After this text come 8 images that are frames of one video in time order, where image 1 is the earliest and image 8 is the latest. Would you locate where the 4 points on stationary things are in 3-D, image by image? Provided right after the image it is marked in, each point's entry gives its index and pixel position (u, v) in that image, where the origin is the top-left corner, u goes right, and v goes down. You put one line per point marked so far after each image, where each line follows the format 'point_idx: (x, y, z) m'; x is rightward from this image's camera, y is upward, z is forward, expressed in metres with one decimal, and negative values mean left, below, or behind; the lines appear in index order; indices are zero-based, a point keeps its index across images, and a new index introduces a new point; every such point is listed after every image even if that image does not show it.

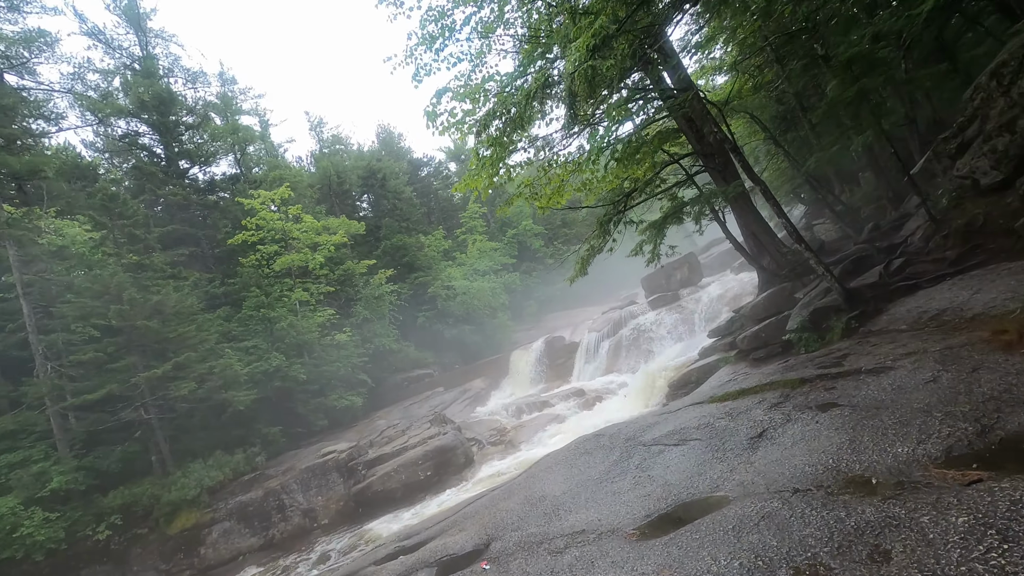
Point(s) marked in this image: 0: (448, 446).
0: (-1.5, -3.7, +12.5) m
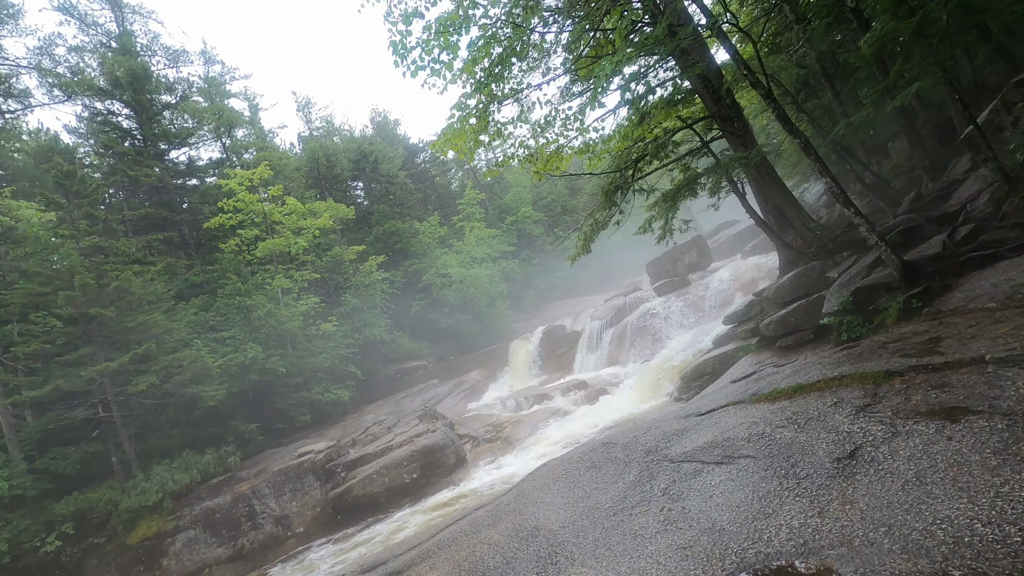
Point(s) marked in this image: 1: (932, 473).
0: (-1.6, -3.4, +11.3) m
1: (+1.7, -0.8, +2.2) m
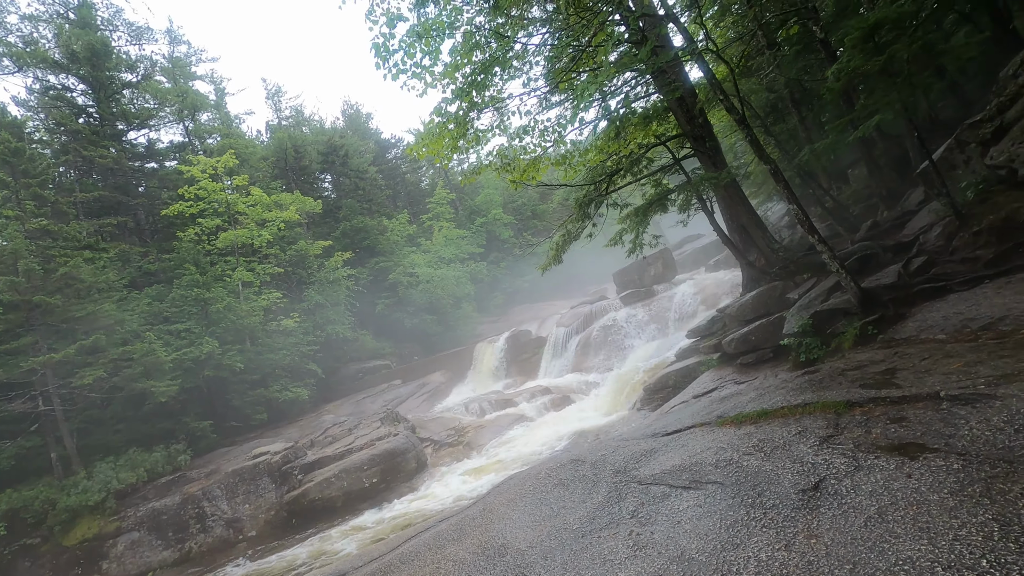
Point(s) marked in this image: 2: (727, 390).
0: (-2.4, -3.4, +11.1) m
1: (+1.6, -1.0, +2.3) m
2: (+2.7, -1.3, +6.6) m
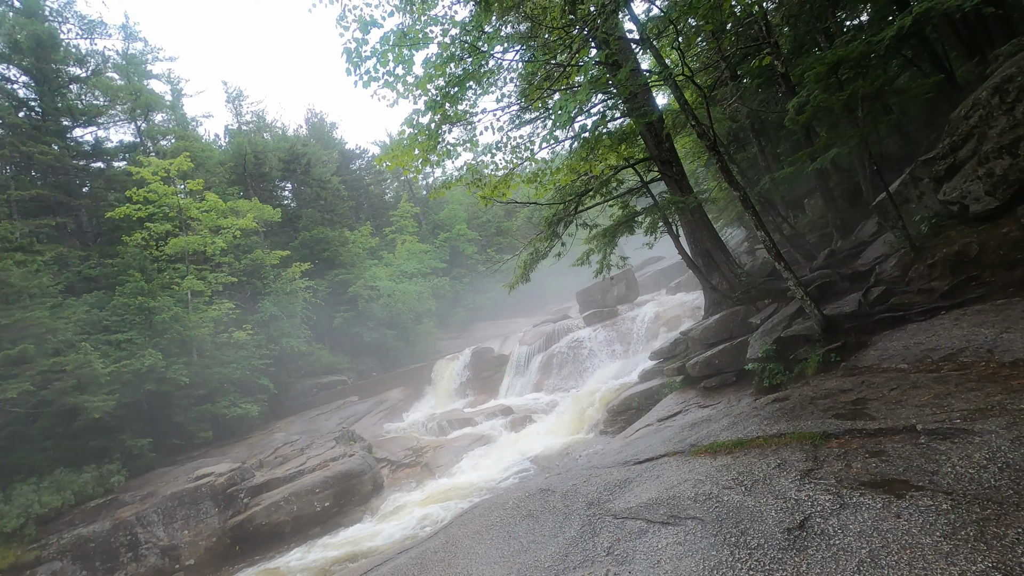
0: (-3.2, -3.7, +10.7) m
1: (+1.5, -1.1, +2.2) m
2: (+2.3, -1.6, +6.5) m
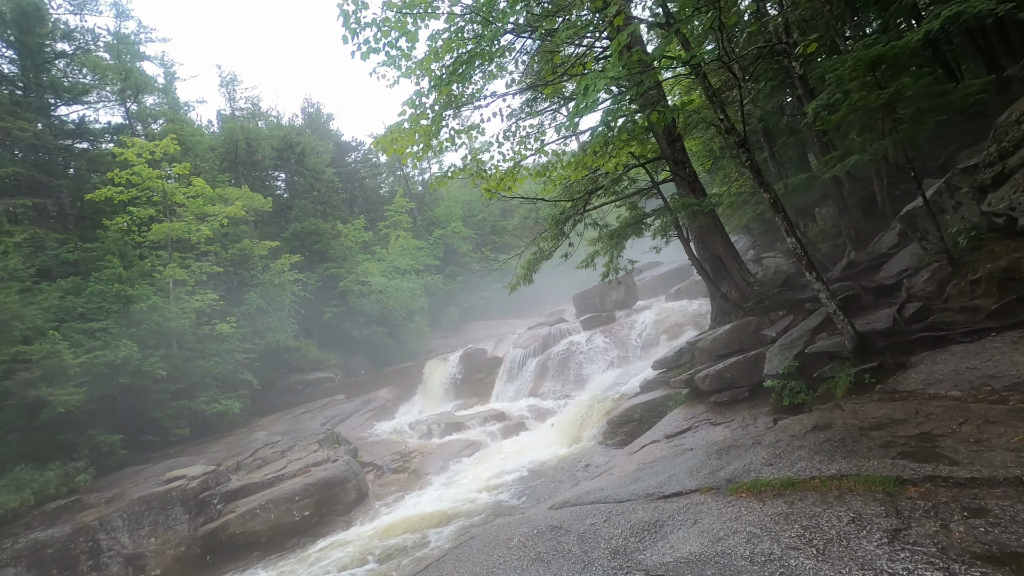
0: (-3.3, -3.6, +10.0) m
1: (+1.6, -1.2, +1.6) m
2: (+2.3, -1.7, +6.0) m
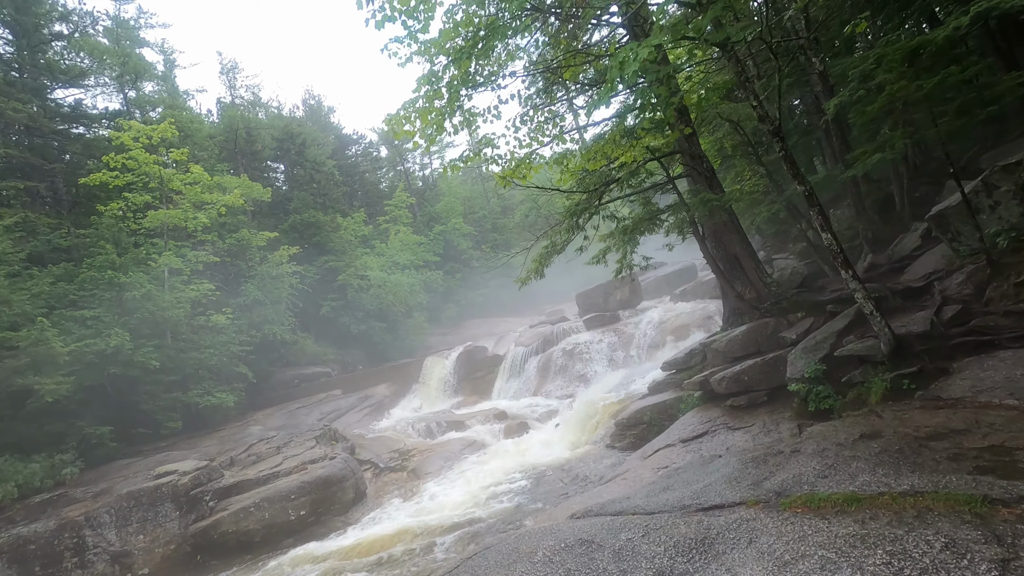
0: (-3.2, -3.4, +9.6) m
1: (+1.8, -1.1, +1.3) m
2: (+2.4, -1.7, +5.6) m
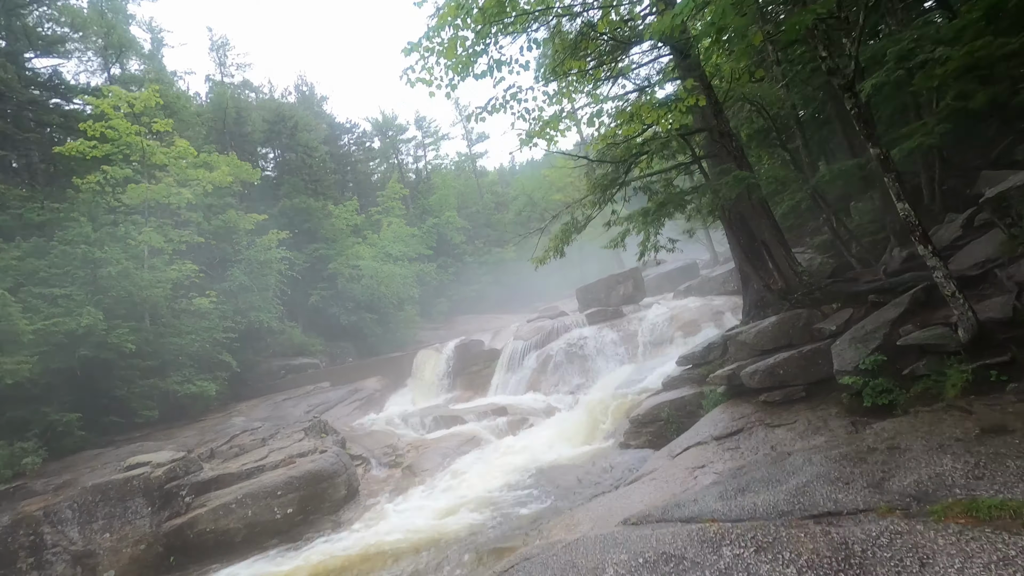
0: (-3.1, -3.0, +8.8) m
1: (+2.2, -0.9, +0.6) m
2: (+2.7, -1.4, +5.0) m
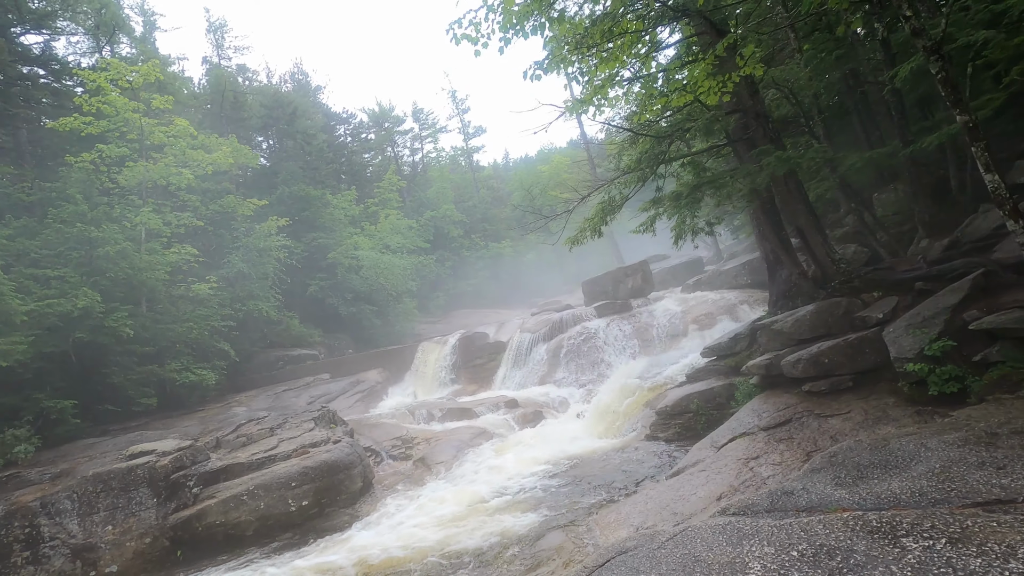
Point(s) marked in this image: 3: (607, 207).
0: (-2.7, -2.7, +8.4) m
1: (+2.7, -0.7, +0.2) m
2: (+3.2, -1.2, +4.6) m
3: (+1.3, +1.1, +7.5) m
